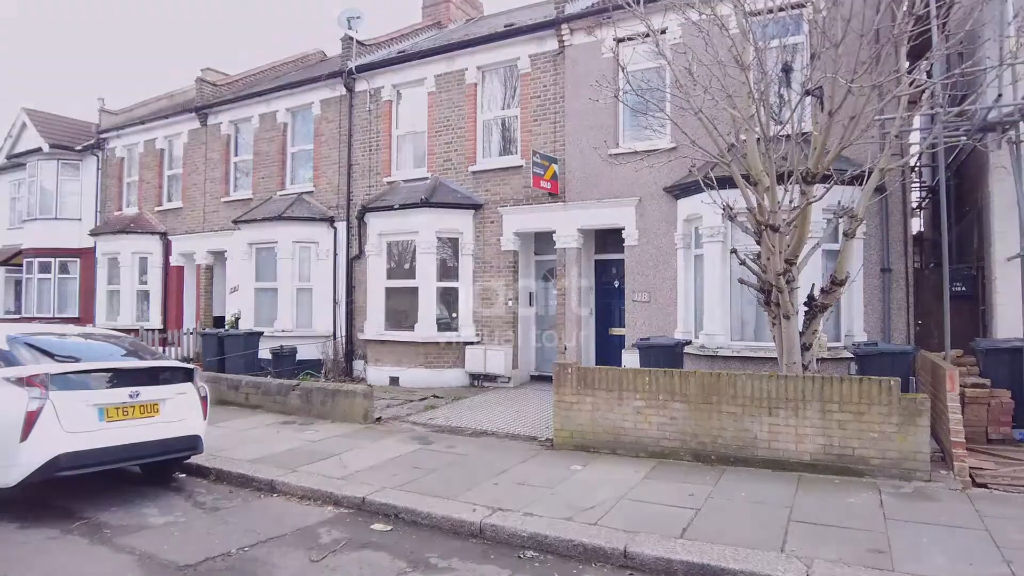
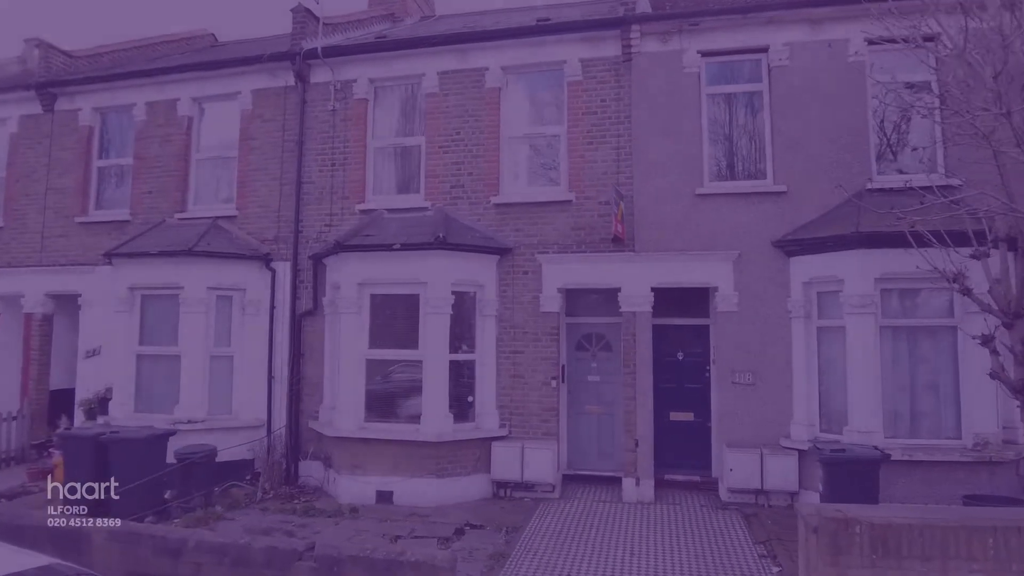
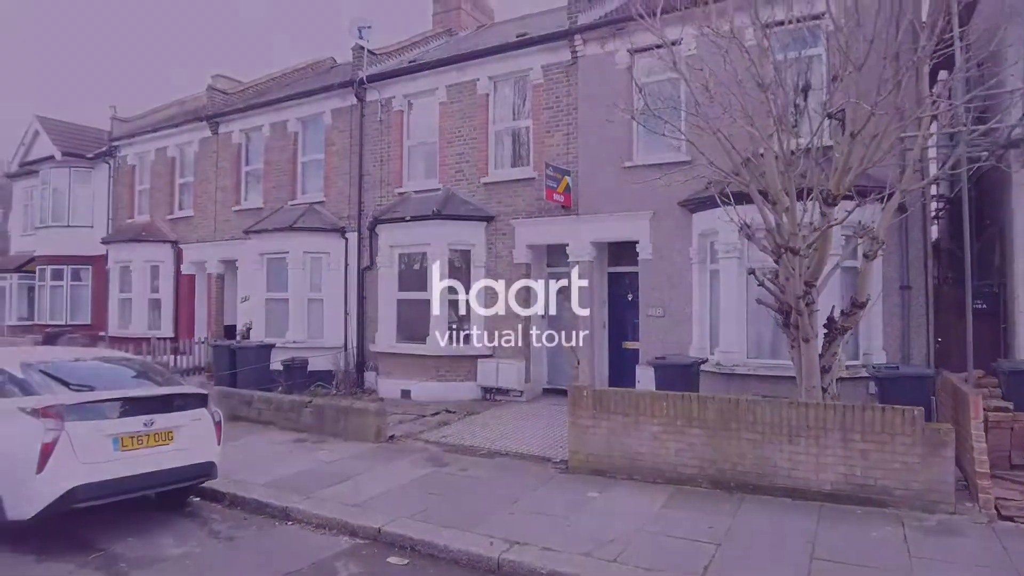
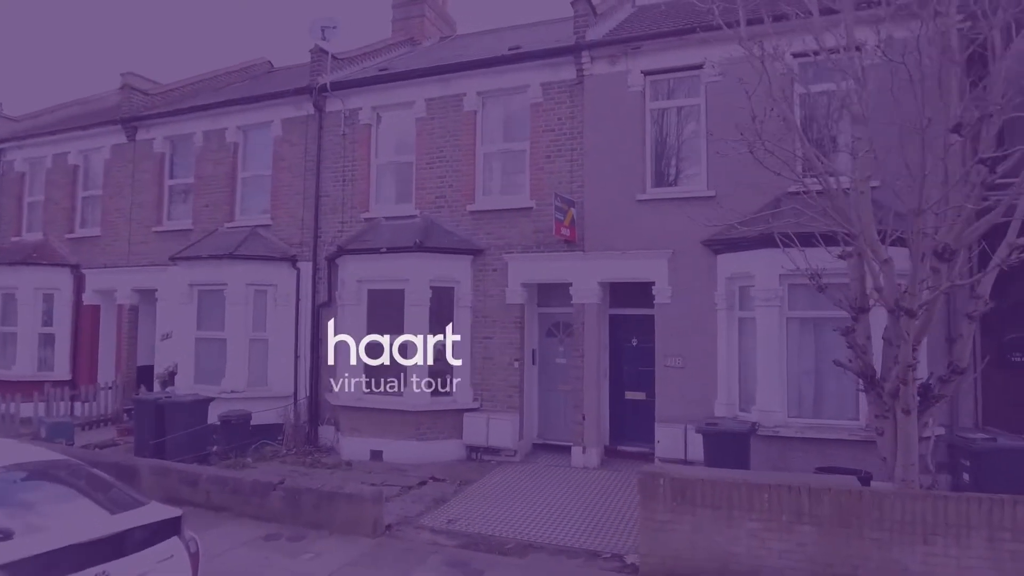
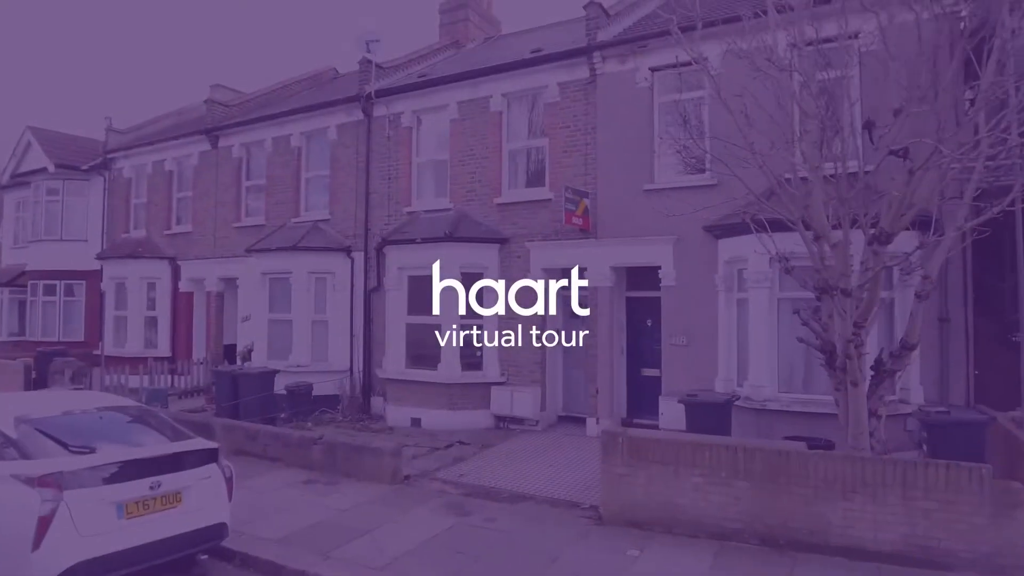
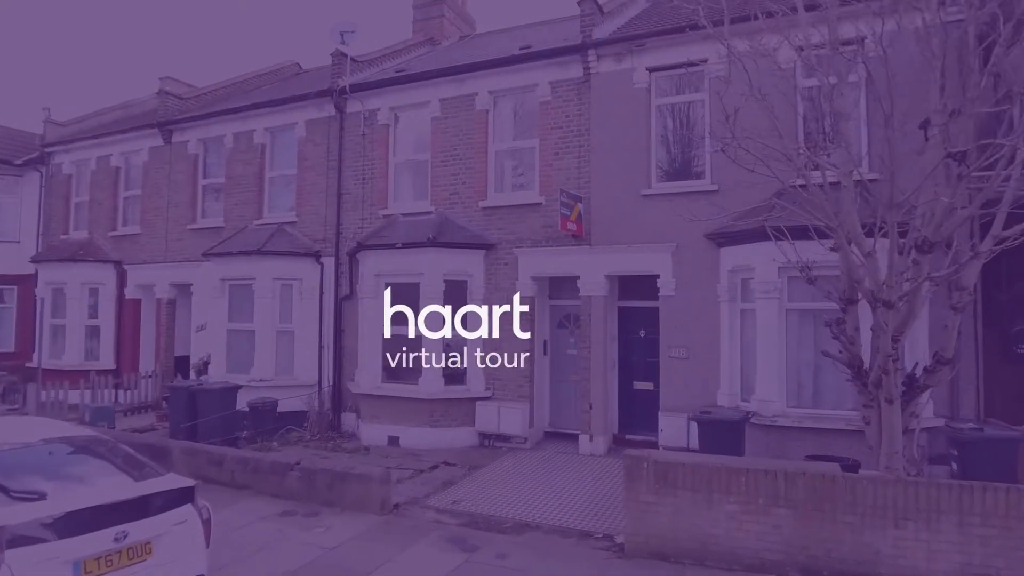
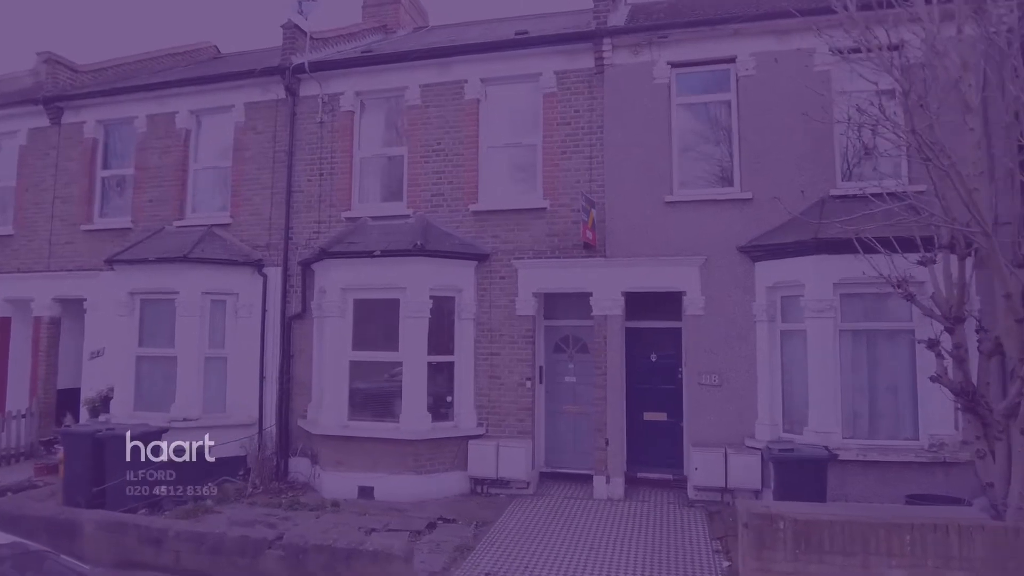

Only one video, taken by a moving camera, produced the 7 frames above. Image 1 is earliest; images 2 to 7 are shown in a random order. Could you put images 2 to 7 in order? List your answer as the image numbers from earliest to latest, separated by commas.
3, 5, 6, 4, 7, 2
